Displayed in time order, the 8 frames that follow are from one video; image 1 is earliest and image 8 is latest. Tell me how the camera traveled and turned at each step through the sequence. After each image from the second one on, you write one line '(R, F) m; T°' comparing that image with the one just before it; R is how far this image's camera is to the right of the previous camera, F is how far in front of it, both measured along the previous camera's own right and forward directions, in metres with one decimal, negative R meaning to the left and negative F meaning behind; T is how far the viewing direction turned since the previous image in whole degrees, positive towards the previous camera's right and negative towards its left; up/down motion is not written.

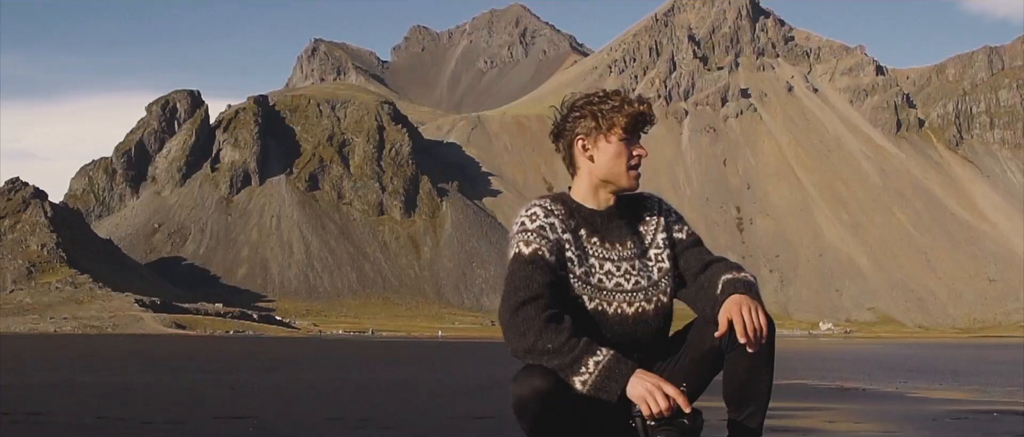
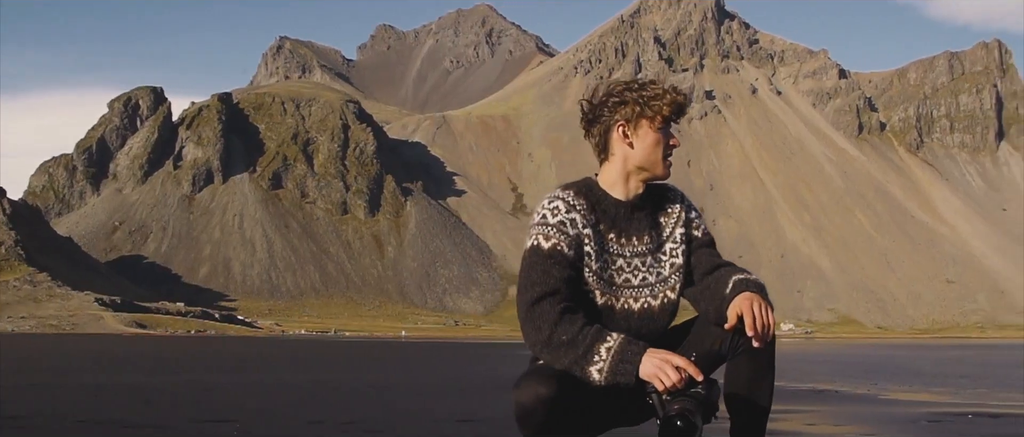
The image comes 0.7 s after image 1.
(-0.5, +0.1) m; +2°
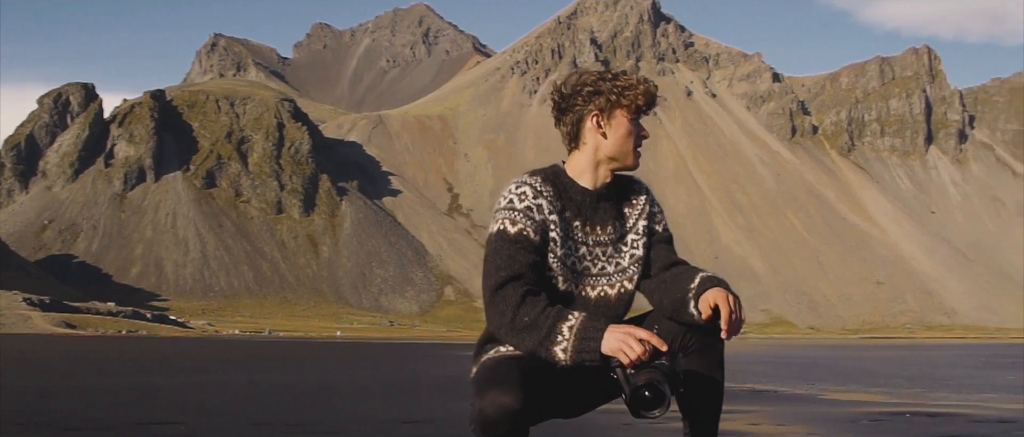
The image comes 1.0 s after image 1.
(-0.4, +0.1) m; +3°
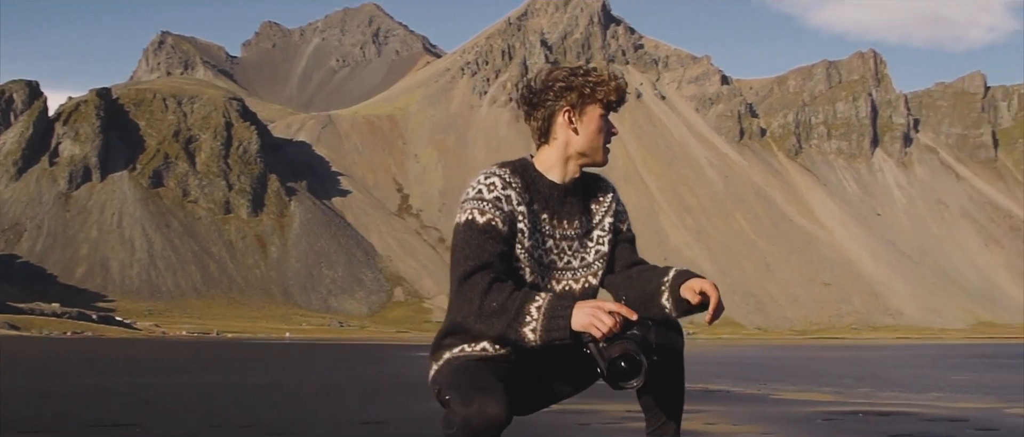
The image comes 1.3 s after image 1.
(-0.3, +0.1) m; +2°
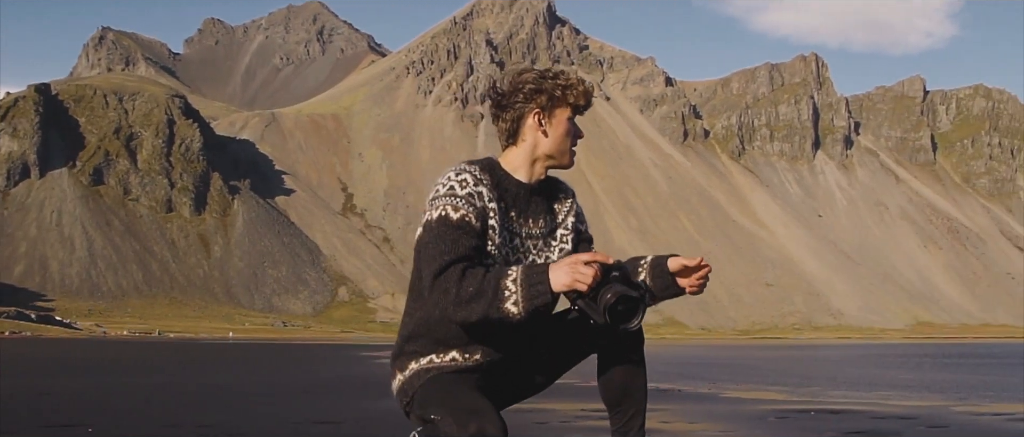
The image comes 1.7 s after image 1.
(-0.5, 0.0) m; +3°
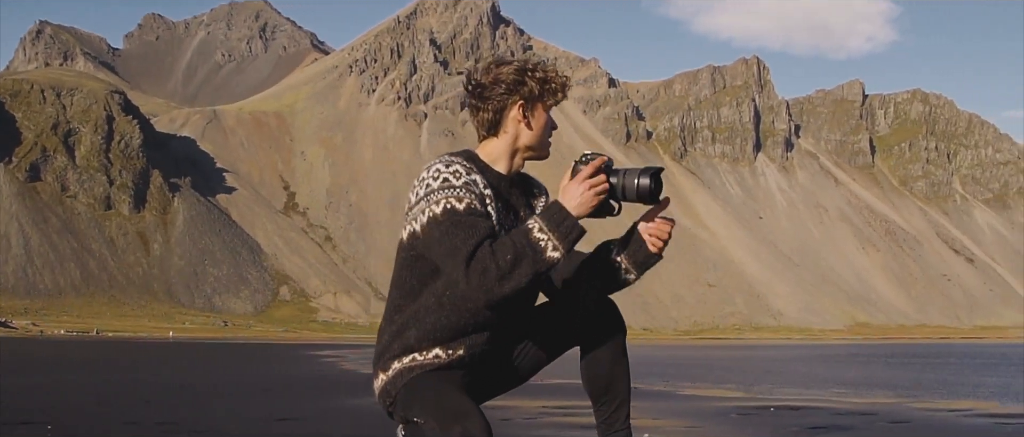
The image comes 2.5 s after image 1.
(-0.9, +0.1) m; +3°
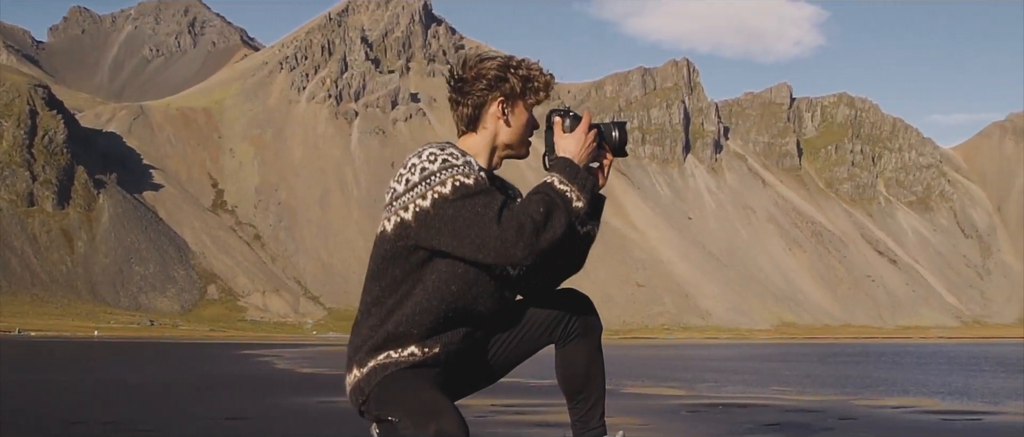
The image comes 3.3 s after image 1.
(-1.0, +0.1) m; +4°
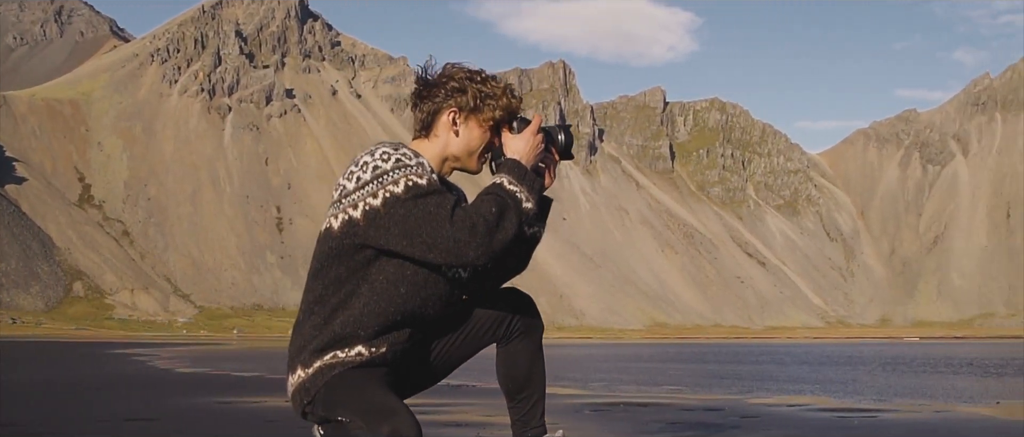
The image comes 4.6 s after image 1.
(-1.5, +0.1) m; +6°
